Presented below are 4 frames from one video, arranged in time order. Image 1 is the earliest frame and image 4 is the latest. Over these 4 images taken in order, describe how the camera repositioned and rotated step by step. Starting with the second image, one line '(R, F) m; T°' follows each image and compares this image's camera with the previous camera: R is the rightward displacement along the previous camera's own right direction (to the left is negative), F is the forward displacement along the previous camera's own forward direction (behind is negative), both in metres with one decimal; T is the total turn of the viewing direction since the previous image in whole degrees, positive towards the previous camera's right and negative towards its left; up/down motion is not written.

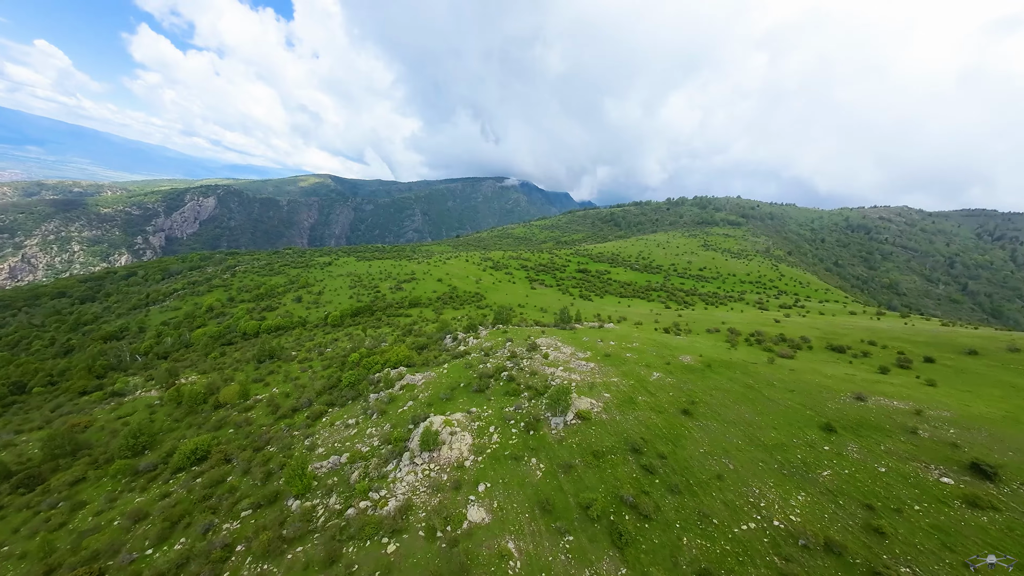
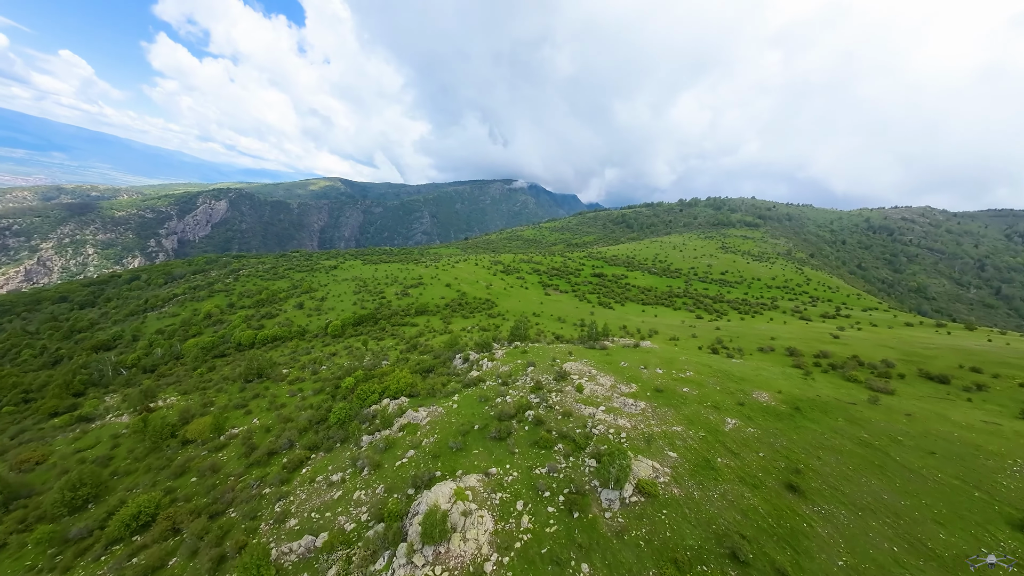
(-1.5, +7.1) m; -1°
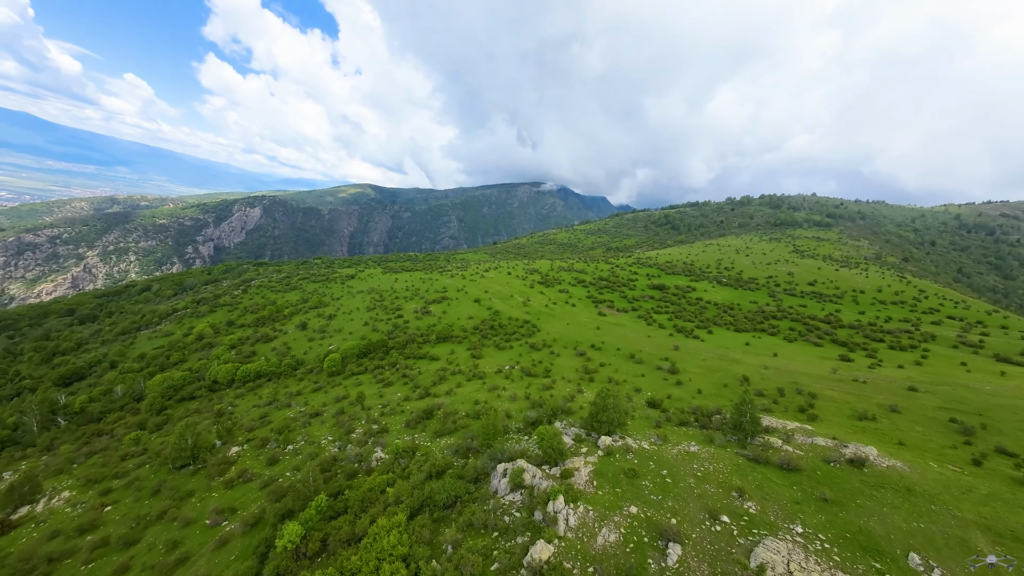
(-4.2, +20.3) m; -4°
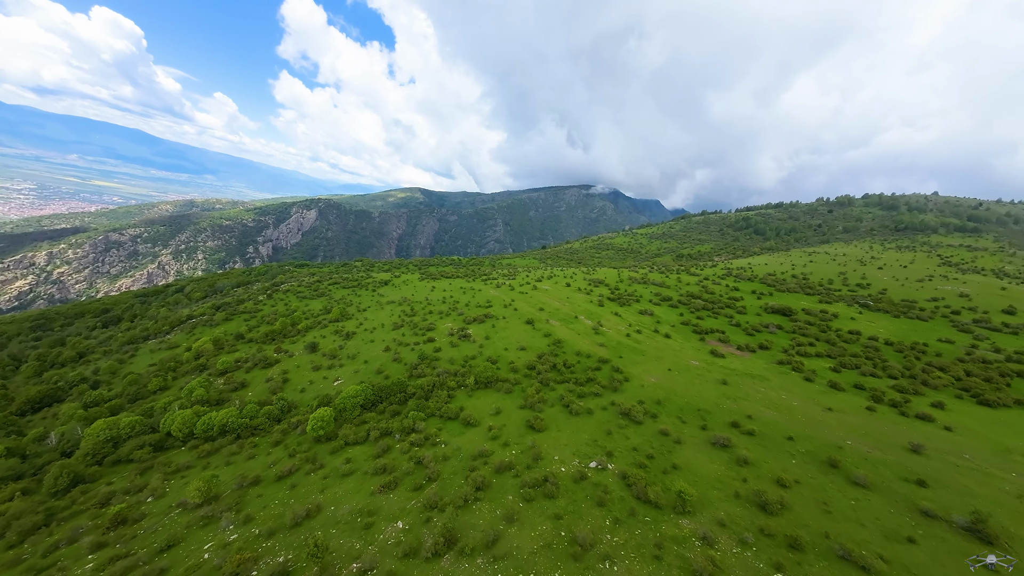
(-4.5, +22.7) m; -7°
